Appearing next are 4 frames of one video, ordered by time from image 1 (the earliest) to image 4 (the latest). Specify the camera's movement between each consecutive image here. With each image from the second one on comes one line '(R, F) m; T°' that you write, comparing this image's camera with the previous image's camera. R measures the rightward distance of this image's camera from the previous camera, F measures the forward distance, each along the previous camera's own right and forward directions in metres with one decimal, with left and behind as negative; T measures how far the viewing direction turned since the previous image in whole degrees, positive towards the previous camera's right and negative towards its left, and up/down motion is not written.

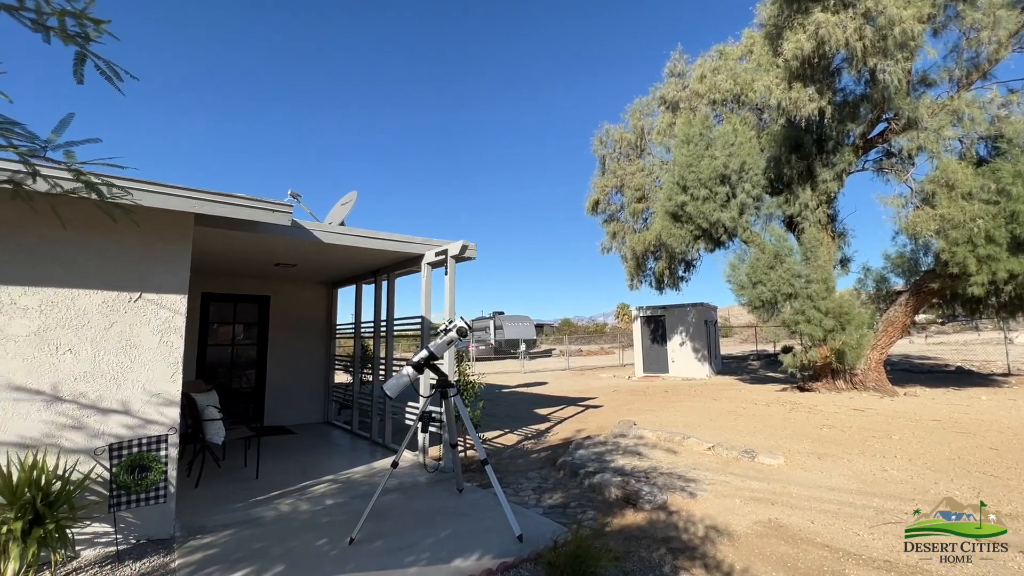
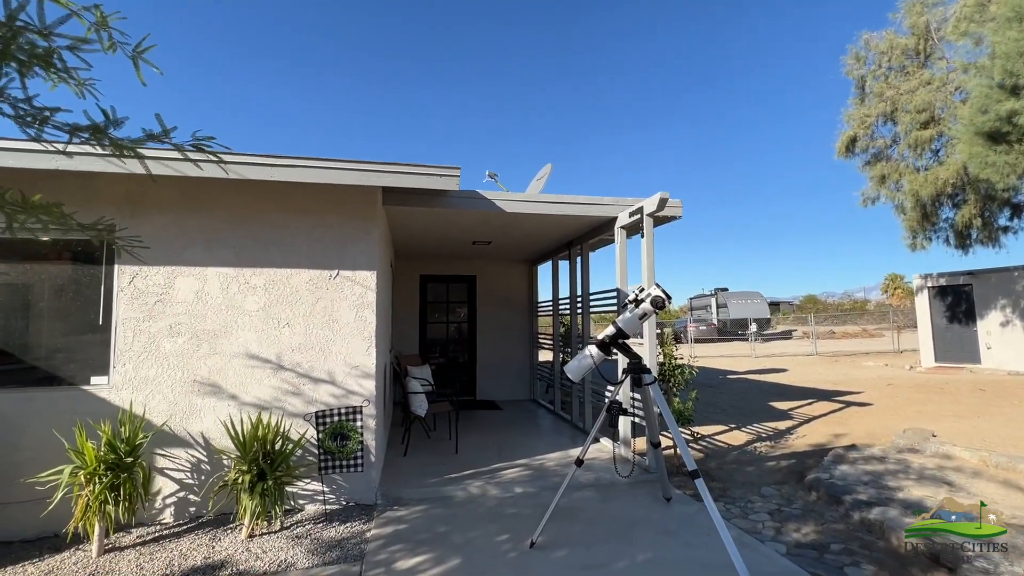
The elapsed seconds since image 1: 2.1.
(+0.1, +0.7) m; -26°
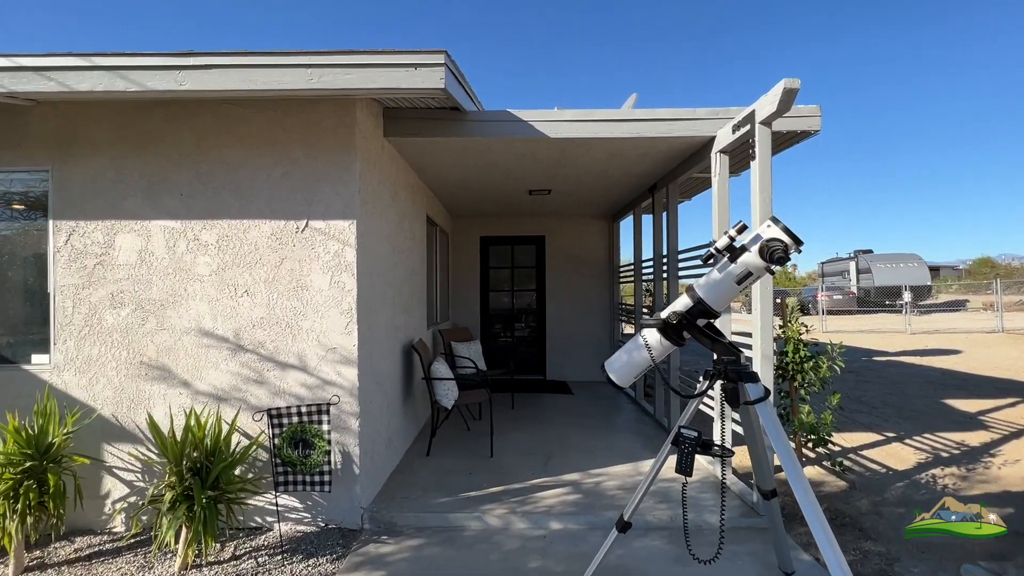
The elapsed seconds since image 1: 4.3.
(+0.4, +1.2) m; -13°
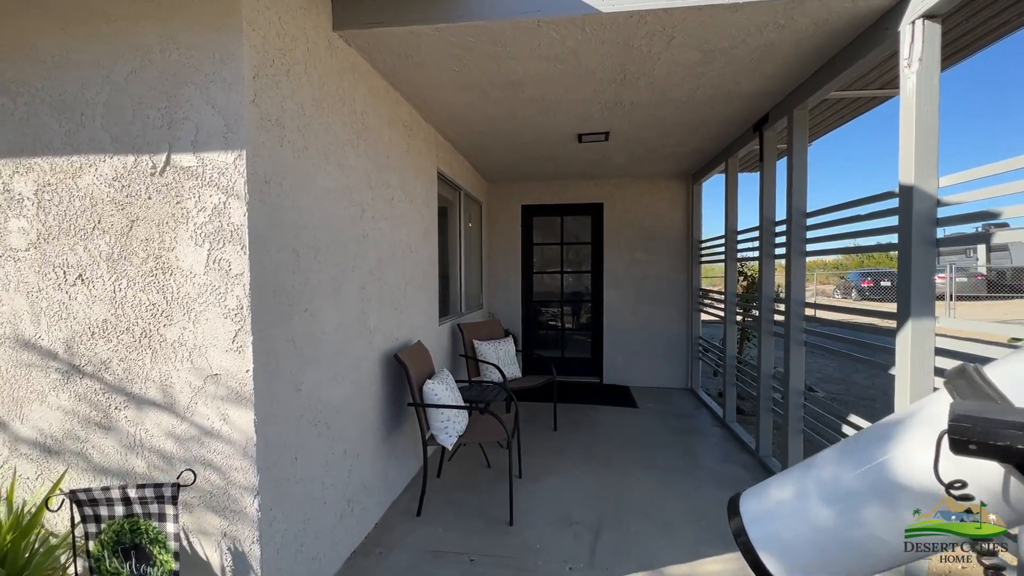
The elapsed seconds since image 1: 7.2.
(+0.2, +1.2) m; -8°
